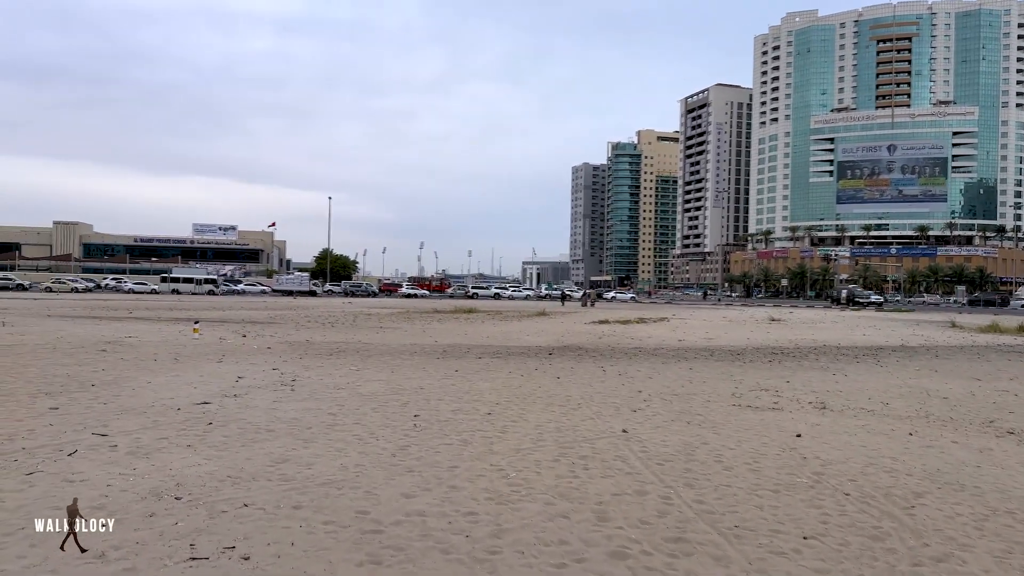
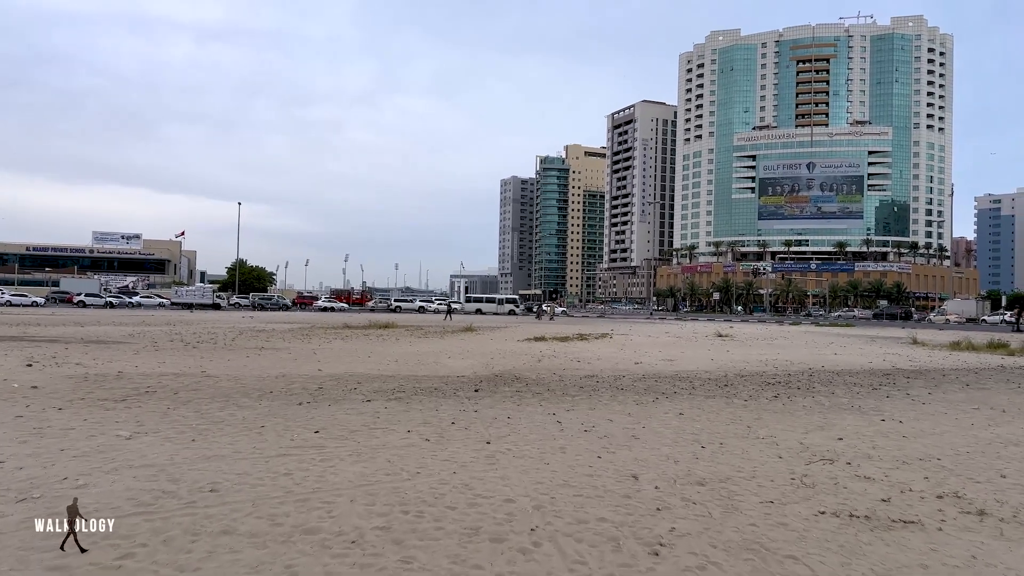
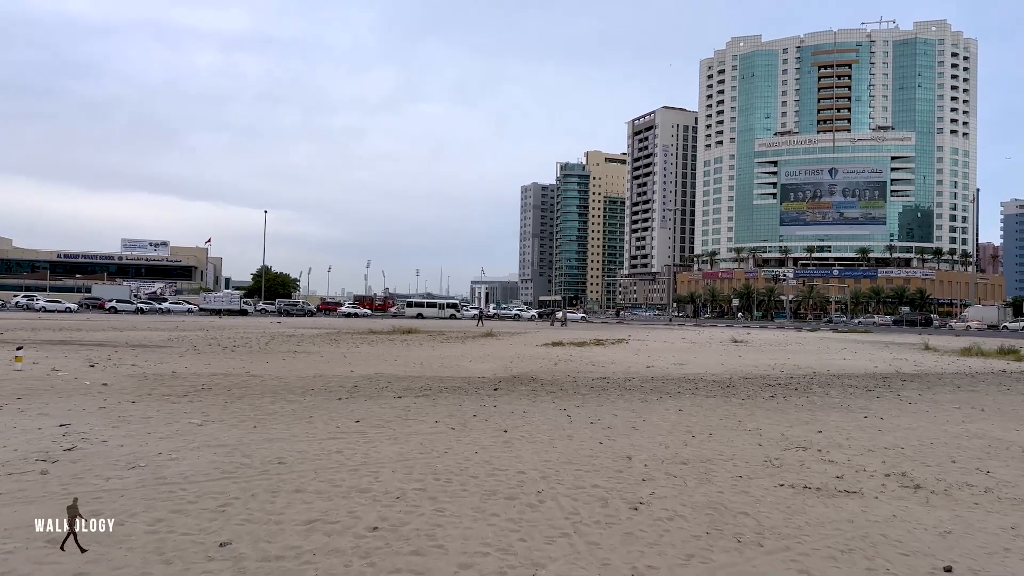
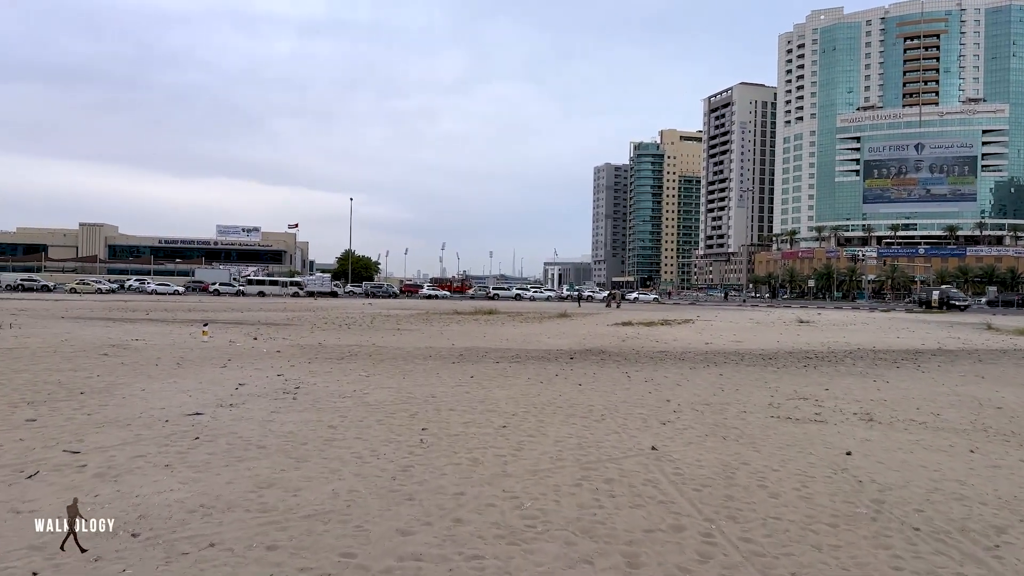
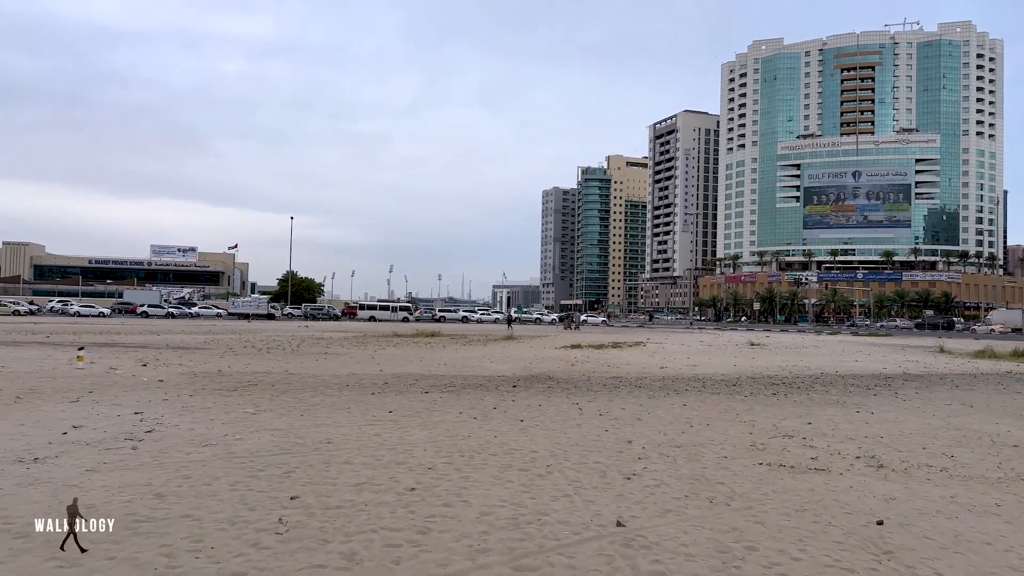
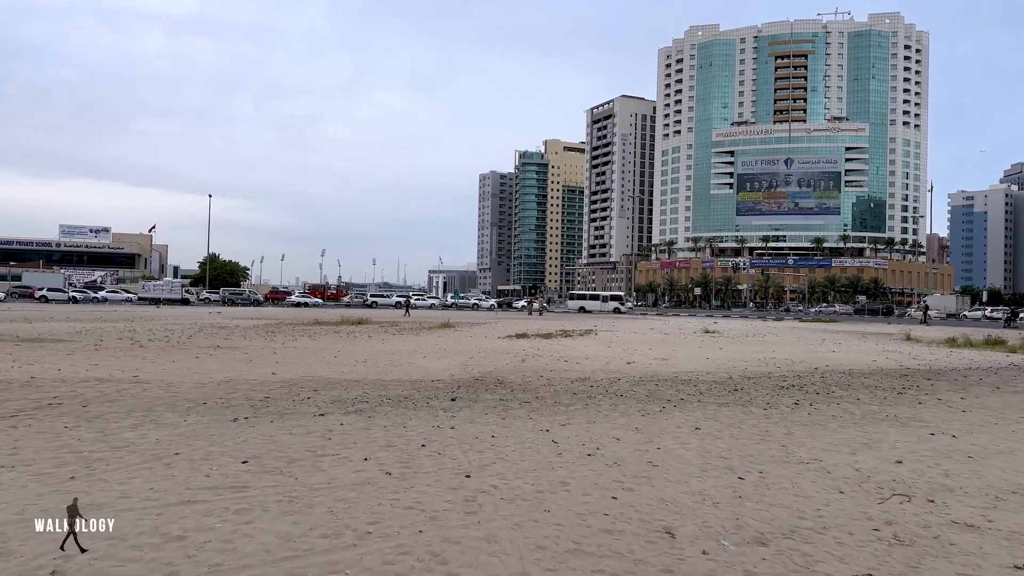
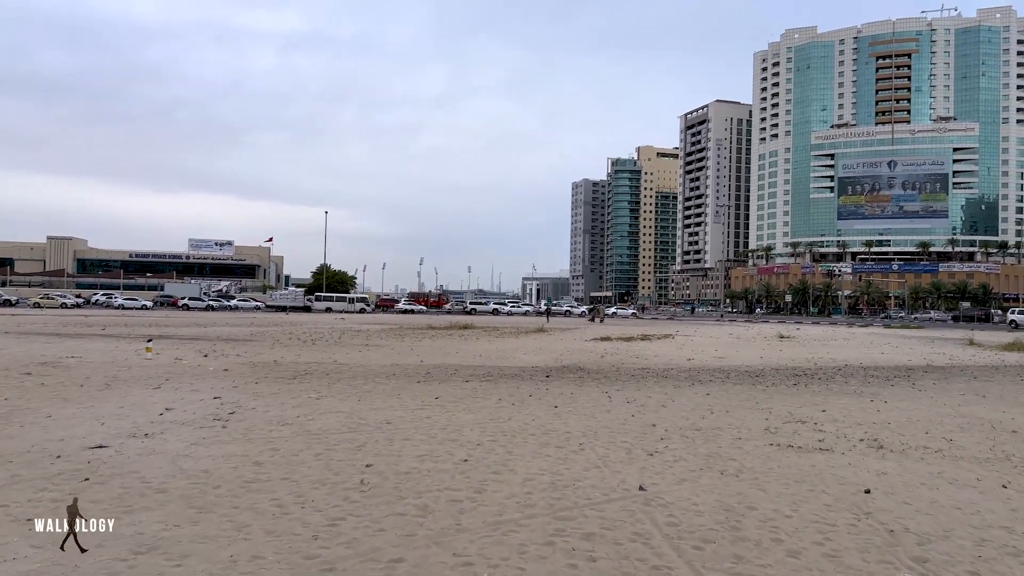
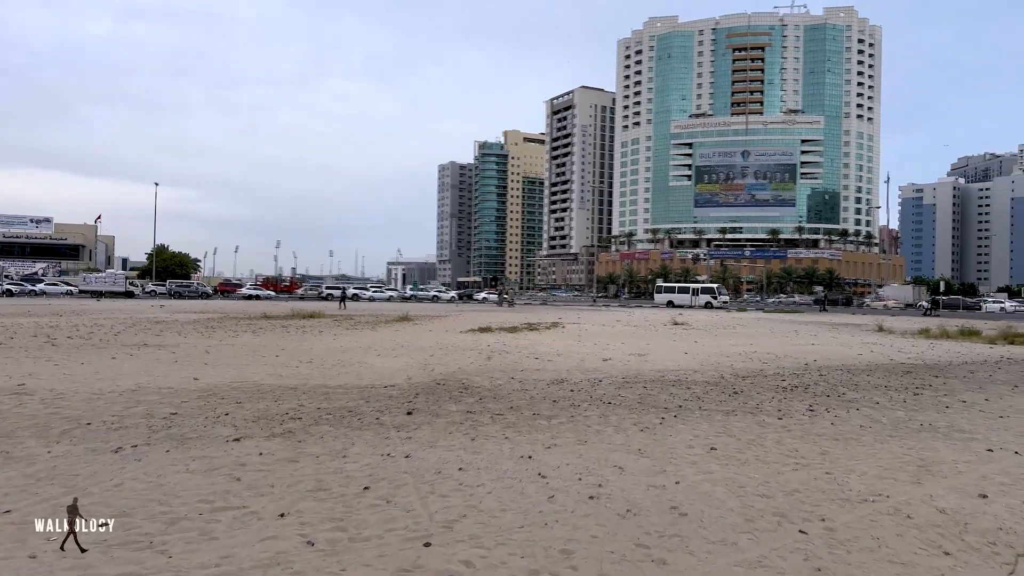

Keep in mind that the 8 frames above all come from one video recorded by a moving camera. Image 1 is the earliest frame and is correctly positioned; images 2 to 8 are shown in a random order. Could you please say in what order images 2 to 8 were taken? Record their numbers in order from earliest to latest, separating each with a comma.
4, 7, 5, 3, 2, 6, 8
